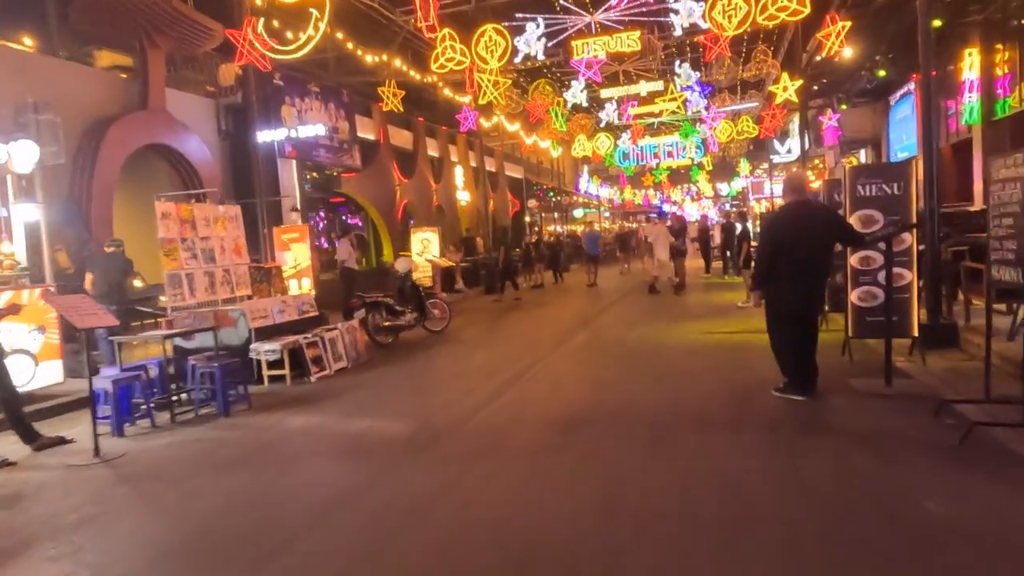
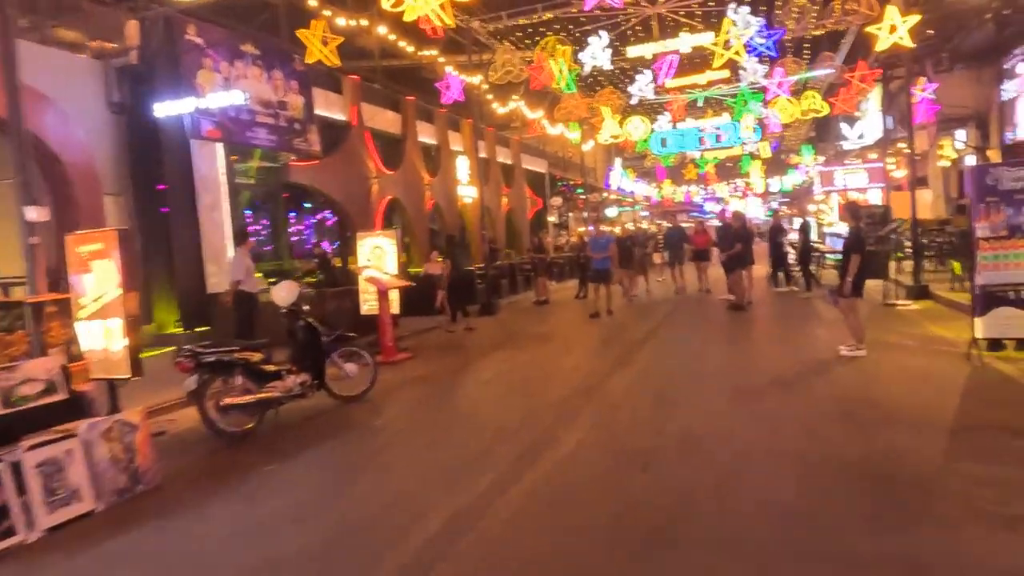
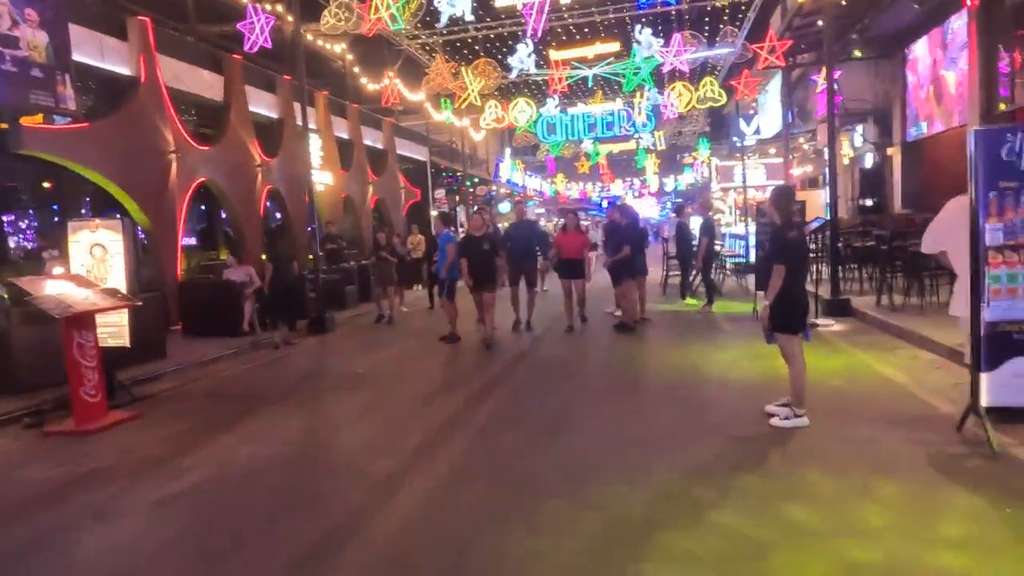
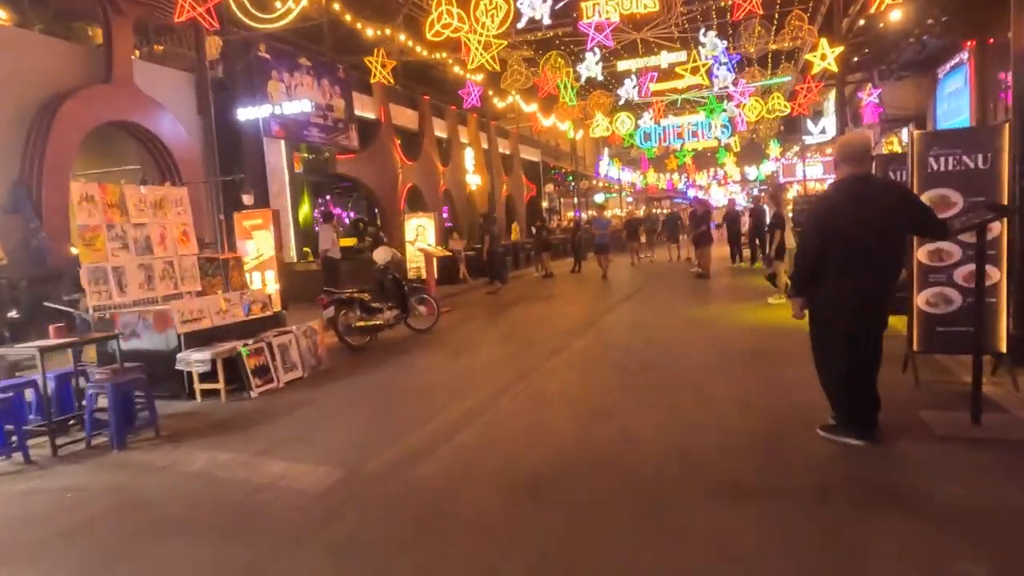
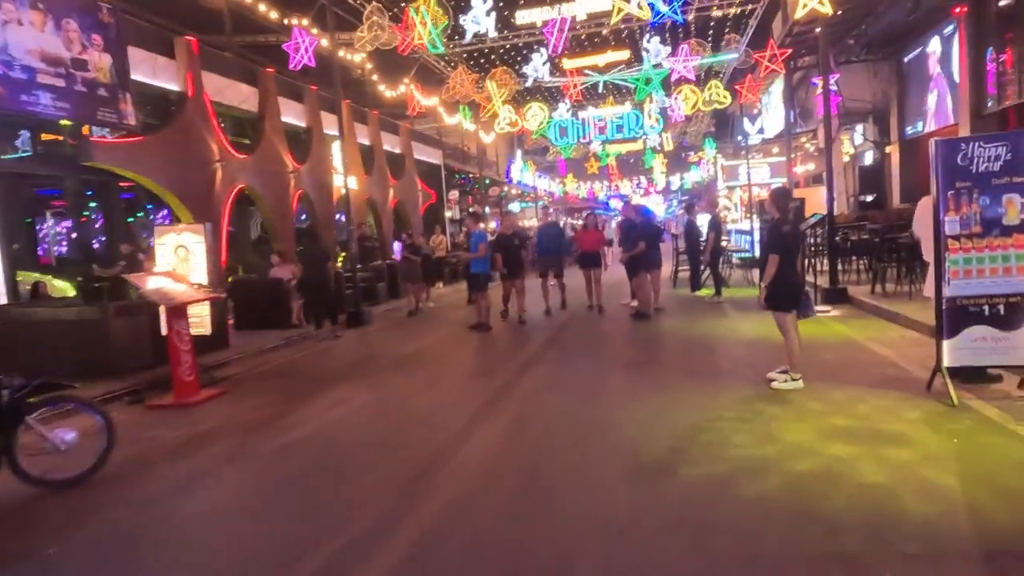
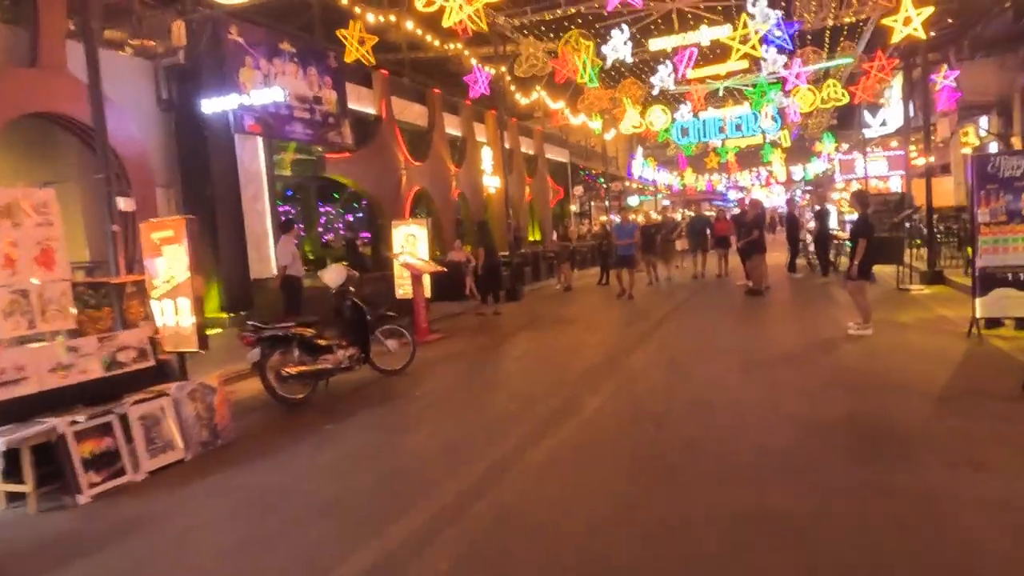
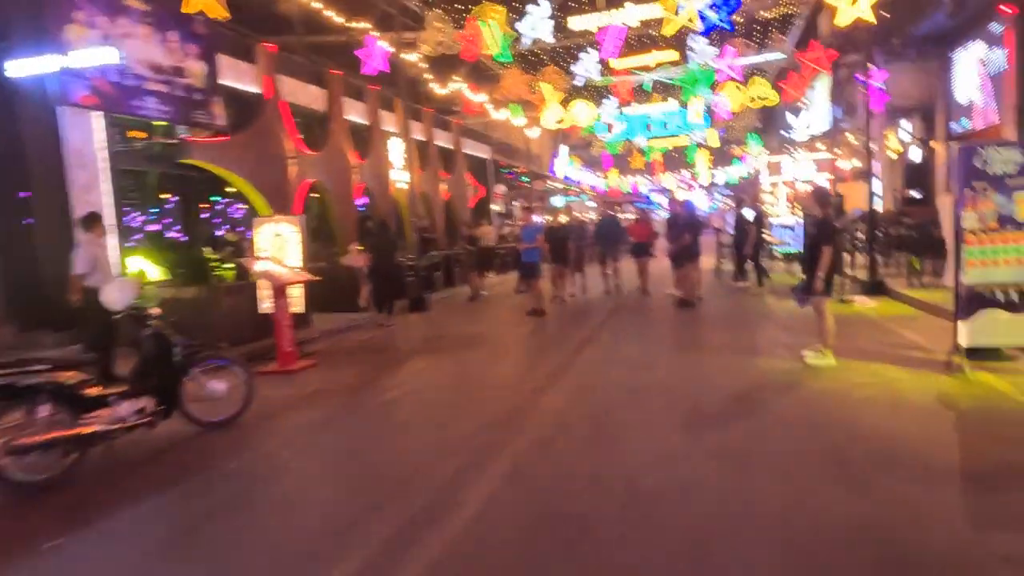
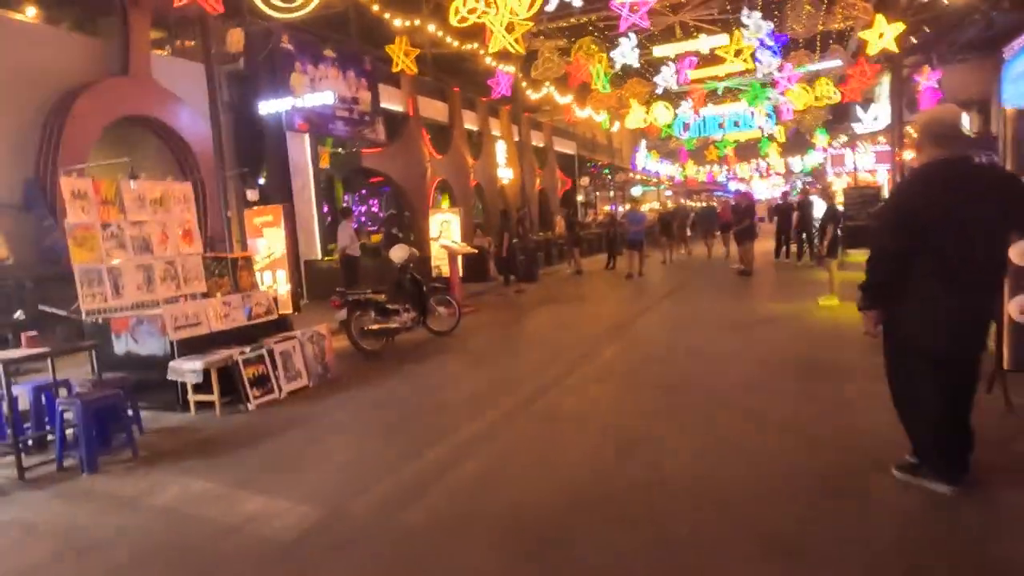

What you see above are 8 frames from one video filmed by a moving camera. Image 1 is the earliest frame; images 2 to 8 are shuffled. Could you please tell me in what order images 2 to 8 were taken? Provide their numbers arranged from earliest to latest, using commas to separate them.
4, 8, 6, 2, 7, 5, 3
